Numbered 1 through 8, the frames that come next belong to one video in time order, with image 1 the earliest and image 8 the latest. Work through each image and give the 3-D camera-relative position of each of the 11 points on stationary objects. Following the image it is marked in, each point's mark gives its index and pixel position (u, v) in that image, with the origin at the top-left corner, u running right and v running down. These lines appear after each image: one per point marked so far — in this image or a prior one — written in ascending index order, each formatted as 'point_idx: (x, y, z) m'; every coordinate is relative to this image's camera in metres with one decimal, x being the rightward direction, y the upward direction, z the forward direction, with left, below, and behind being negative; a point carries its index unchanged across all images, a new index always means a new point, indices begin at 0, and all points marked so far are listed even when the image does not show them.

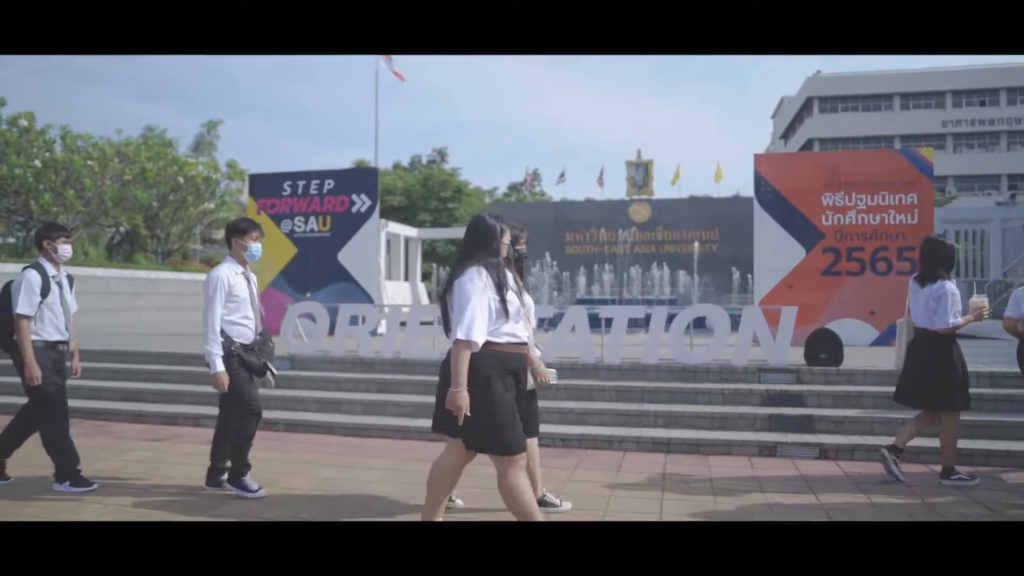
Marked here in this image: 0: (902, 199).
0: (+5.7, +1.3, +11.0) m
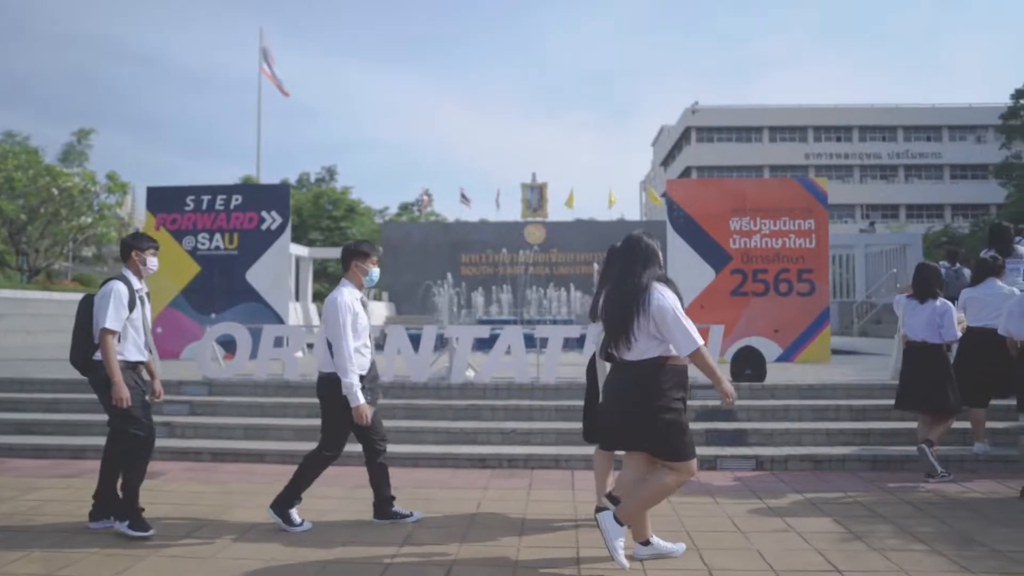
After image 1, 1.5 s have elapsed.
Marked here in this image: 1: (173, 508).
0: (+4.5, +1.0, +11.8) m
1: (-2.5, -1.6, +5.6) m
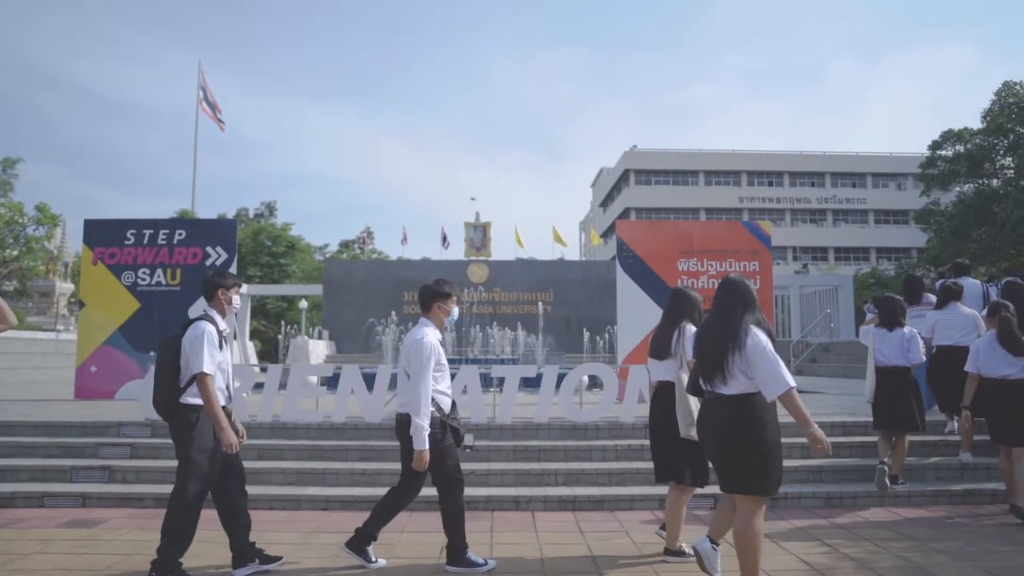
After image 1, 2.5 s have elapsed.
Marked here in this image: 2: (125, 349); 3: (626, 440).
0: (+3.8, +0.4, +12.2) m
1: (-2.8, -1.9, +5.3) m
2: (-6.0, -1.0, +11.8) m
3: (+1.2, -1.6, +8.1) m
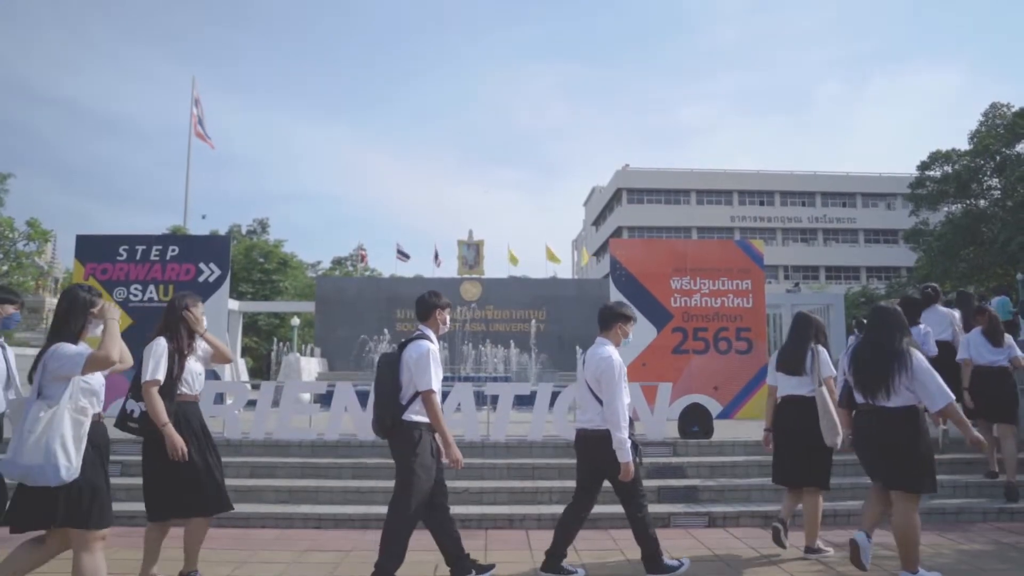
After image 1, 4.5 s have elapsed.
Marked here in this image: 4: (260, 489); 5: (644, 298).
0: (+3.7, +0.1, +12.2) m
1: (-2.8, -2.0, +5.2) m
2: (-6.2, -1.2, +11.8) m
3: (+1.2, -1.8, +8.1) m
4: (-2.4, -1.9, +7.3) m
5: (+2.1, -0.2, +12.2) m
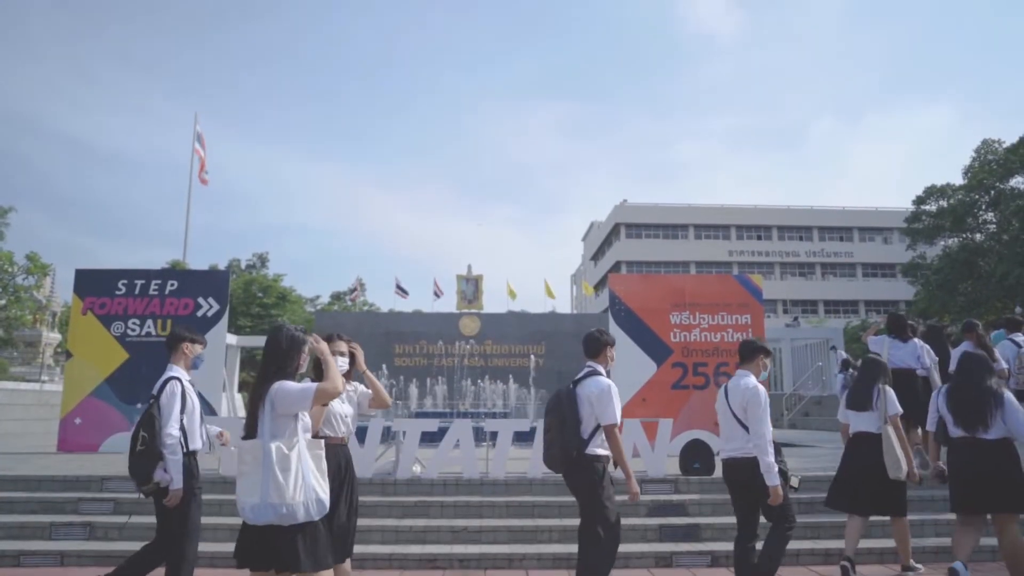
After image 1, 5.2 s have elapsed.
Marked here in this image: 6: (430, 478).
0: (+3.6, -0.5, +12.2) m
1: (-2.8, -2.2, +5.1) m
2: (-6.2, -1.8, +11.7) m
3: (+1.2, -2.2, +8.0) m
4: (-2.4, -2.3, +7.1) m
5: (+2.1, -0.7, +12.1) m
6: (-0.9, -2.0, +8.1) m
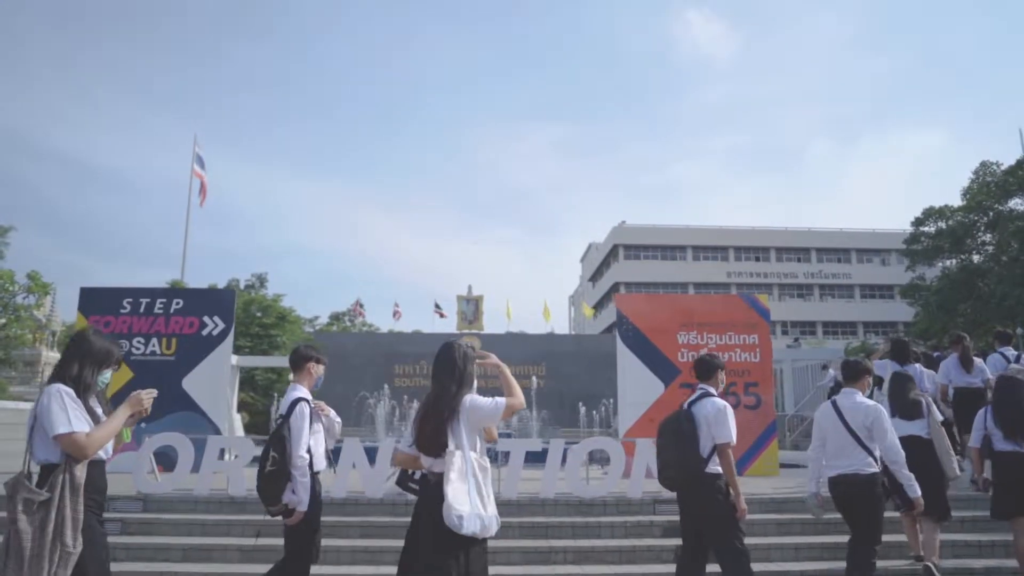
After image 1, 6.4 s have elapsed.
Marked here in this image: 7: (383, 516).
0: (+3.7, -0.8, +12.2) m
1: (-2.7, -2.3, +5.0) m
2: (-6.1, -2.0, +11.5) m
3: (+1.3, -2.4, +7.9) m
4: (-2.3, -2.4, +7.0) m
5: (+2.2, -1.0, +12.1) m
6: (-0.8, -2.2, +8.0) m
7: (-1.4, -2.4, +7.8) m
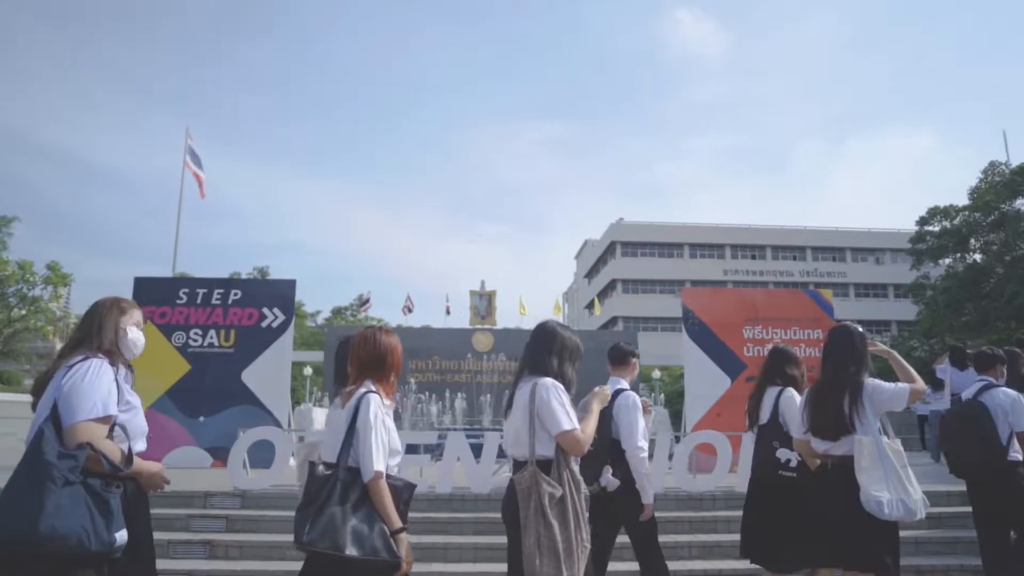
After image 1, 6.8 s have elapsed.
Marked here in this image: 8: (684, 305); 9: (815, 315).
0: (+4.8, -0.7, +12.1) m
1: (-1.5, -2.2, +4.7) m
2: (-5.0, -1.9, +11.2) m
3: (+2.4, -2.3, +7.8) m
4: (-1.1, -2.3, +6.8) m
5: (+3.2, -0.9, +12.0) m
6: (+0.4, -2.1, +7.8) m
7: (-0.2, -2.2, +7.6) m
8: (+2.8, -0.3, +12.0) m
9: (+4.9, -0.4, +12.1) m
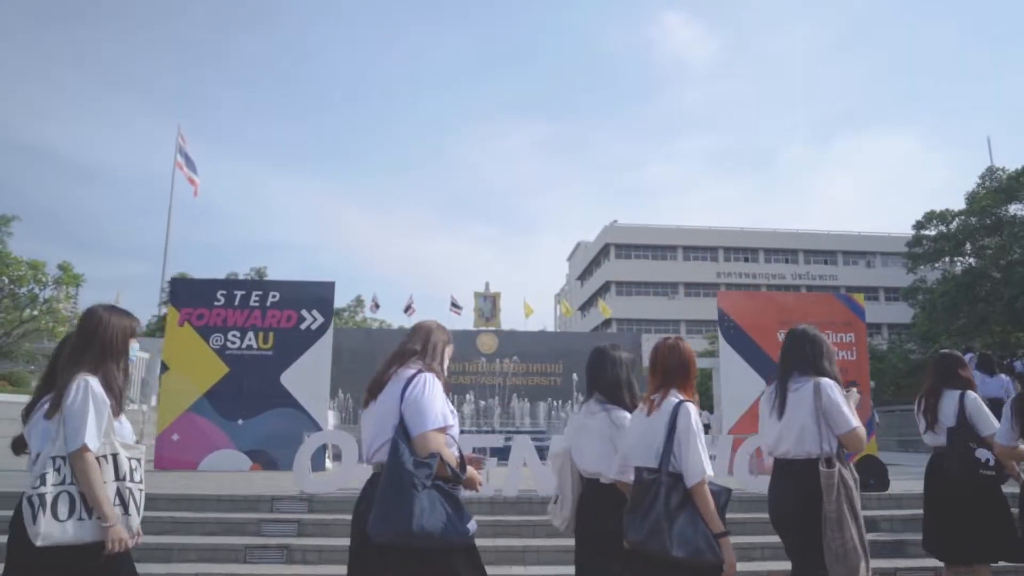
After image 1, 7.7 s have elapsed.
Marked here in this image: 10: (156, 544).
0: (+5.4, -0.8, +12.2) m
1: (-0.7, -2.3, +4.7) m
2: (-4.4, -1.9, +11.1) m
3: (+3.1, -2.4, +7.9) m
4: (-0.5, -2.3, +6.8) m
5: (+3.8, -1.0, +12.0) m
6: (+1.0, -2.2, +7.8) m
7: (+0.4, -2.3, +7.6) m
8: (+3.3, -0.3, +12.1) m
9: (+5.5, -0.5, +12.3) m
10: (-3.2, -2.3, +6.7) m
